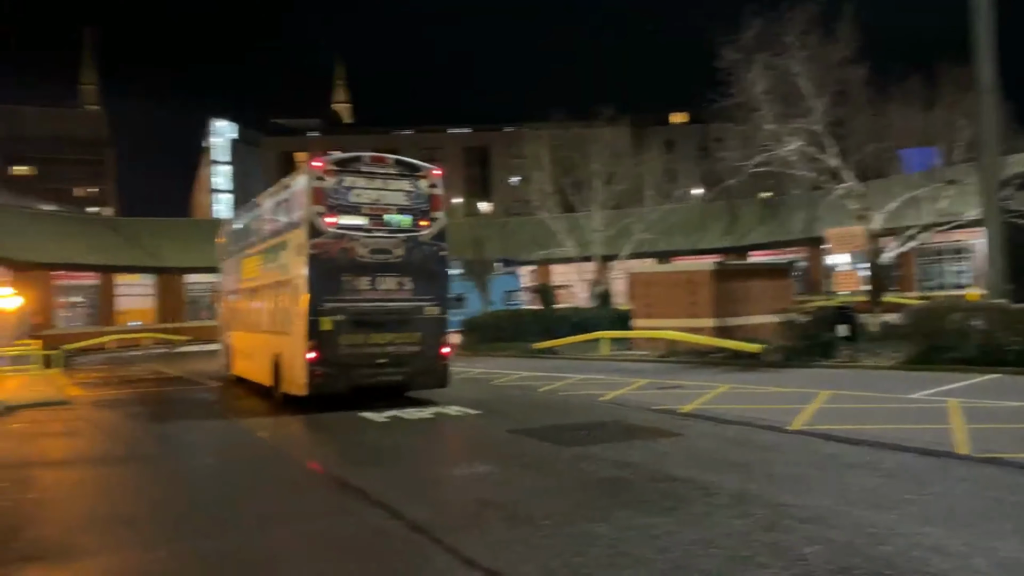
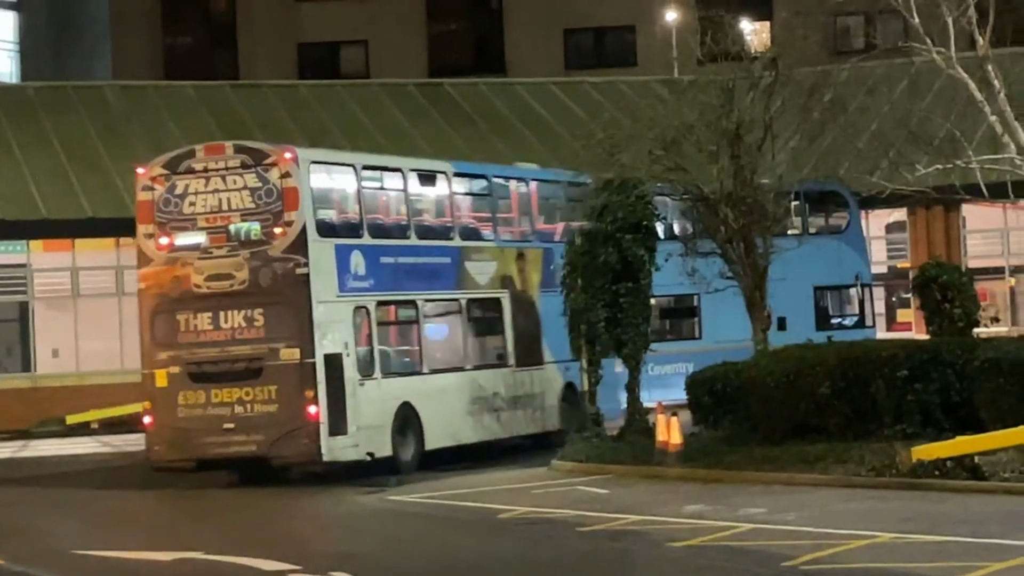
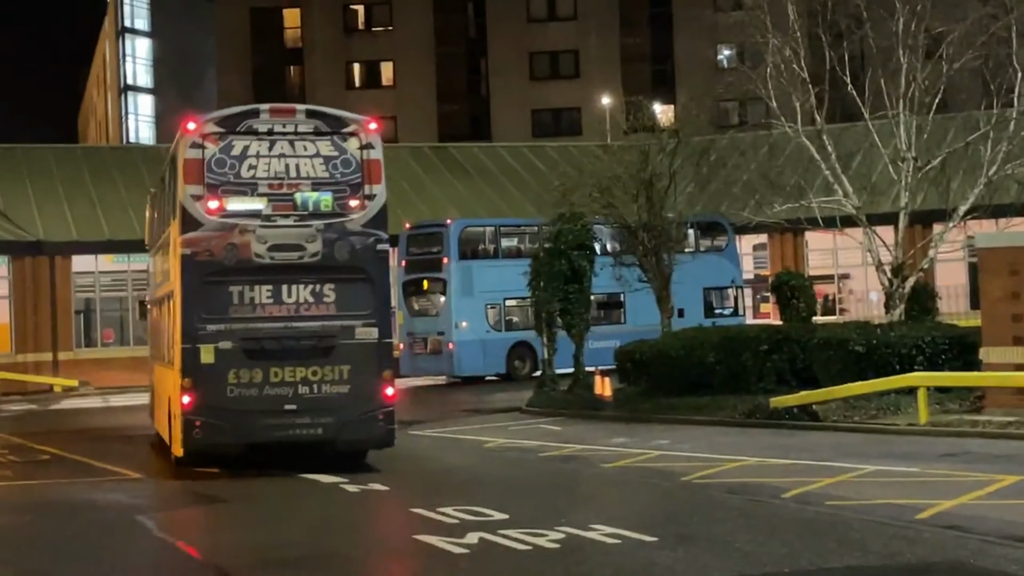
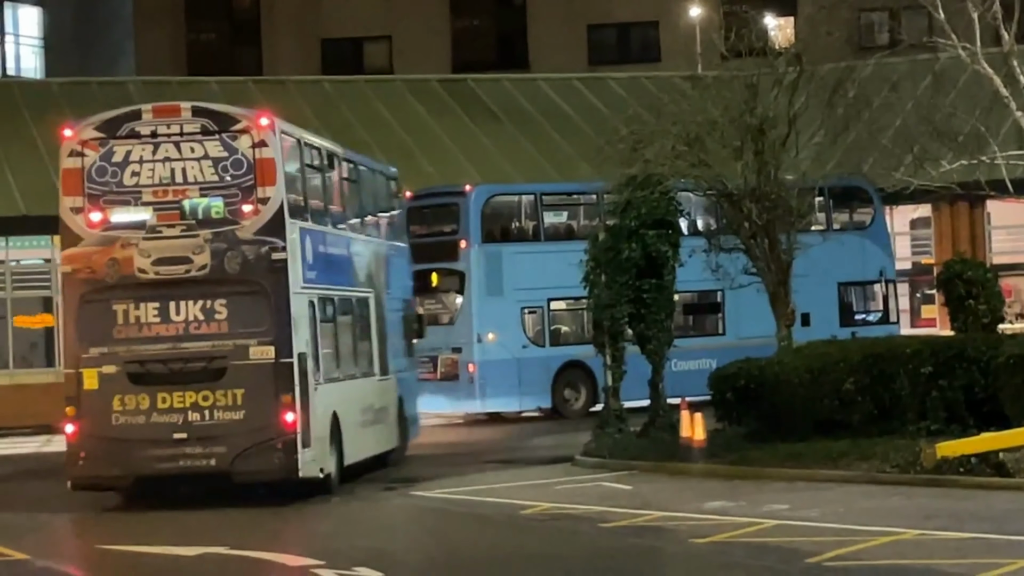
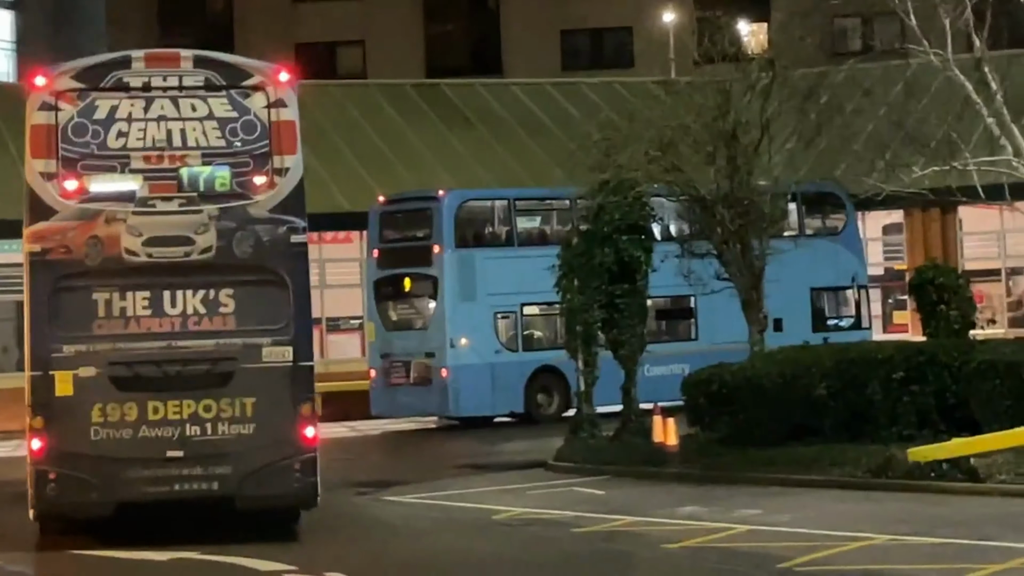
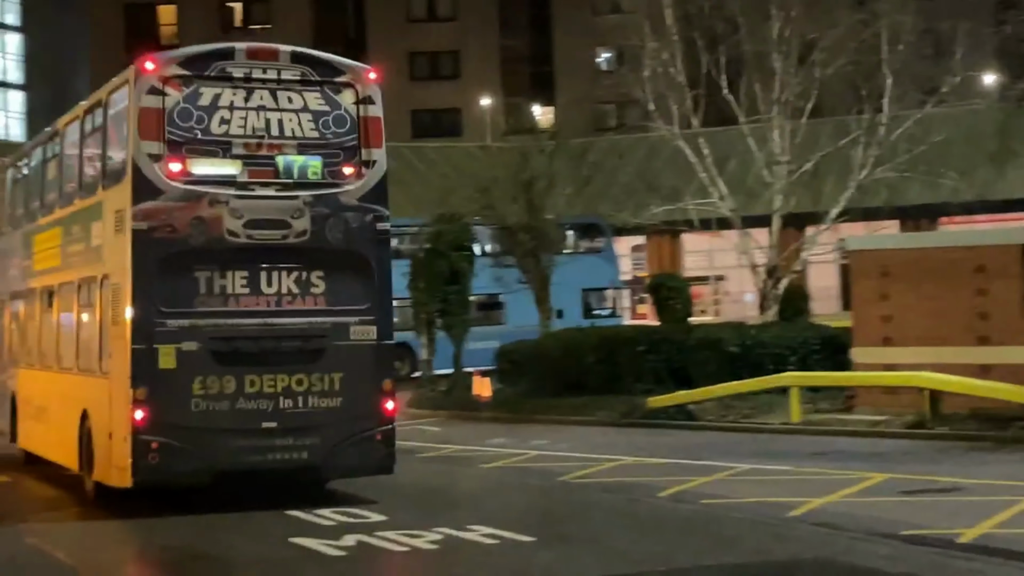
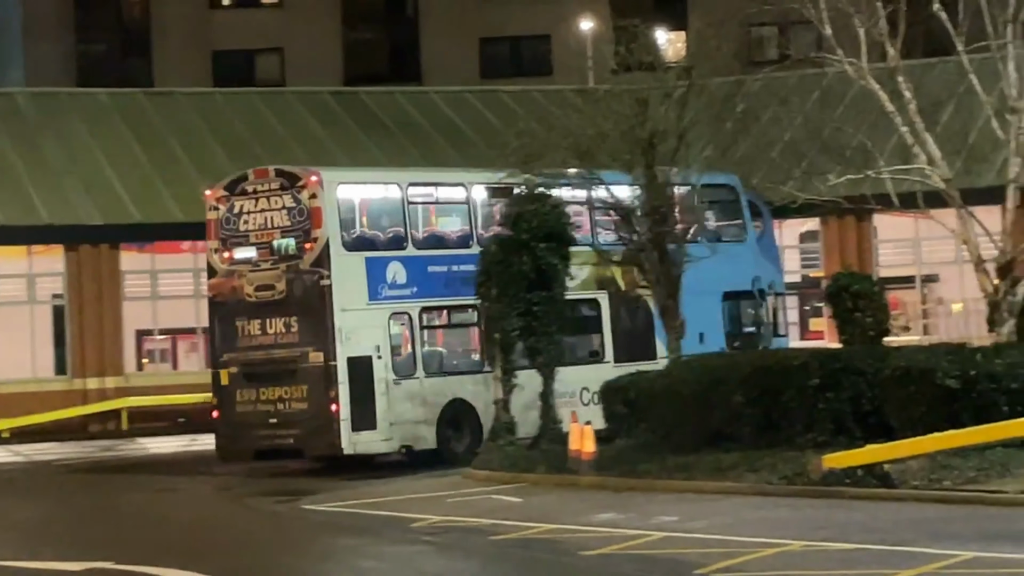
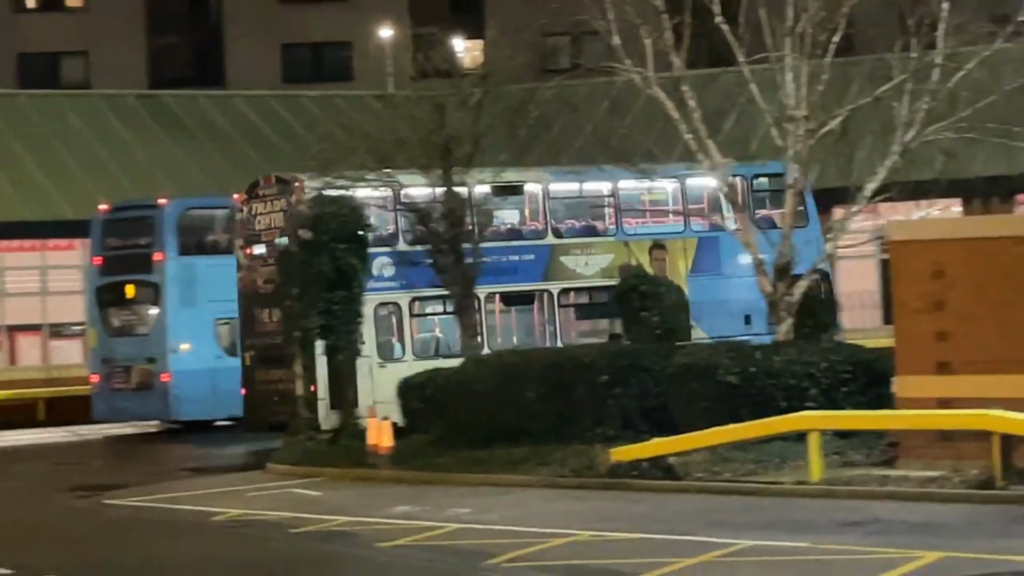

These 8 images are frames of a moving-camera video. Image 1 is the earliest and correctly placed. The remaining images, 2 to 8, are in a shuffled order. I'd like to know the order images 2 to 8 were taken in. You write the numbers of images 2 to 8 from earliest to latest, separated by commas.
6, 3, 5, 4, 2, 7, 8
